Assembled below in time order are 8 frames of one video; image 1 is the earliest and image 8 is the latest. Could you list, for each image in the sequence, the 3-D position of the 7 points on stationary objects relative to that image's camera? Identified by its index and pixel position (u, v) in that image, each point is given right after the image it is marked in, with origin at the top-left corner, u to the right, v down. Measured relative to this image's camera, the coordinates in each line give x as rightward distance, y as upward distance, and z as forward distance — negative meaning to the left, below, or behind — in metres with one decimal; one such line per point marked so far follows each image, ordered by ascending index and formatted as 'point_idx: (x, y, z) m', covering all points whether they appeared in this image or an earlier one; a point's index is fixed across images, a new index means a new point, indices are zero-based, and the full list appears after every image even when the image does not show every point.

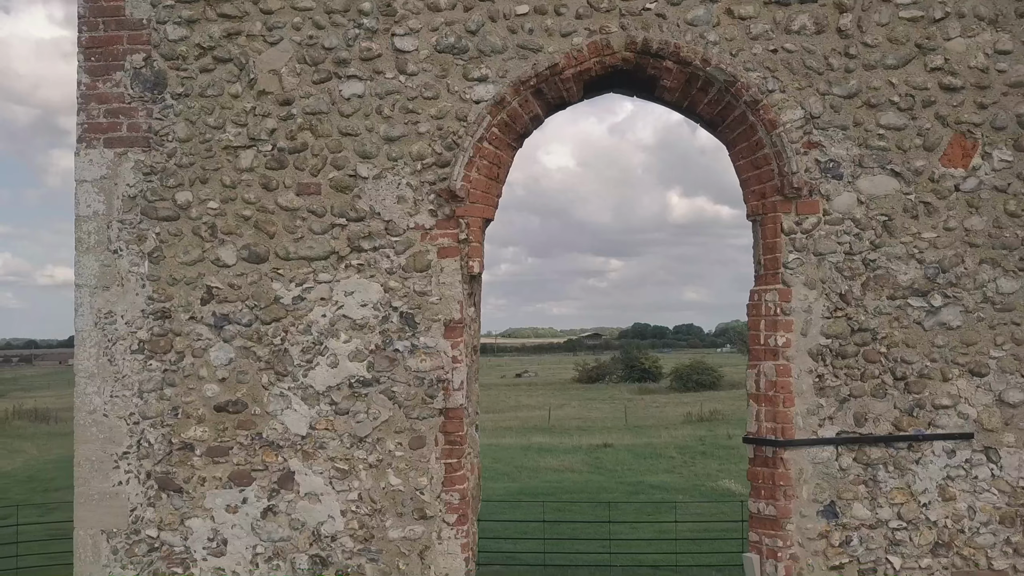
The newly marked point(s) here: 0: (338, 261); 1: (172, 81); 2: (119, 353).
0: (-0.9, +0.1, +3.2) m
1: (-1.7, +1.0, +3.2) m
2: (-2.0, -0.3, +3.2) m
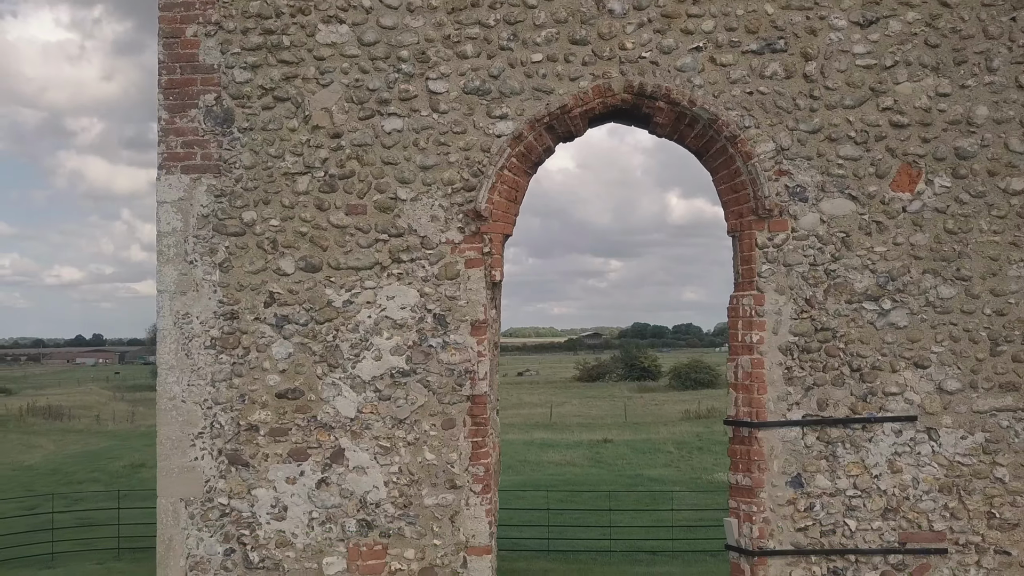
0: (-0.8, +0.1, +3.7) m
1: (-1.6, +1.0, +3.8) m
2: (-1.9, -0.4, +3.8) m
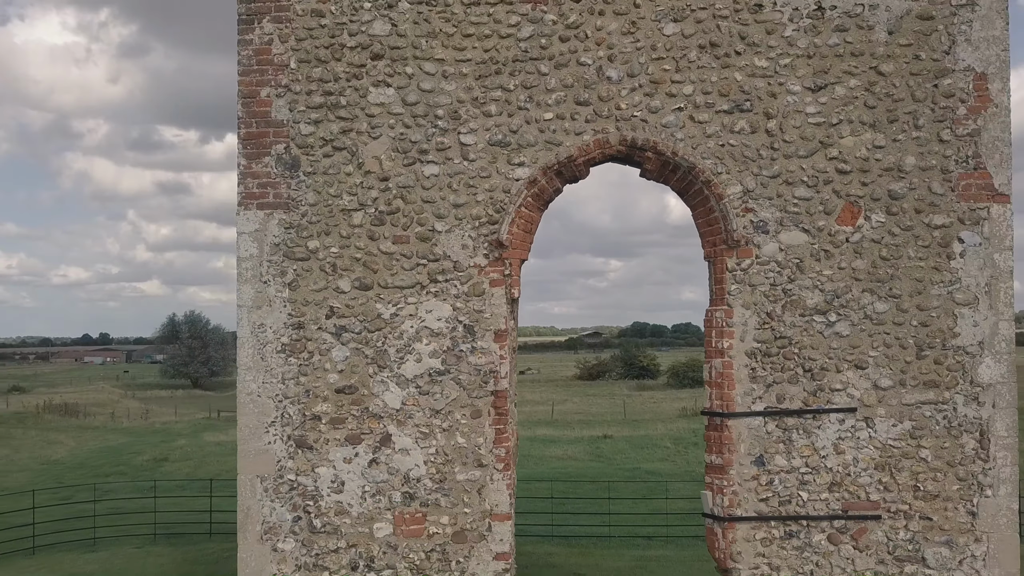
0: (-0.6, 0.0, +4.6) m
1: (-1.5, +0.9, +4.6) m
2: (-1.8, -0.5, +4.6) m
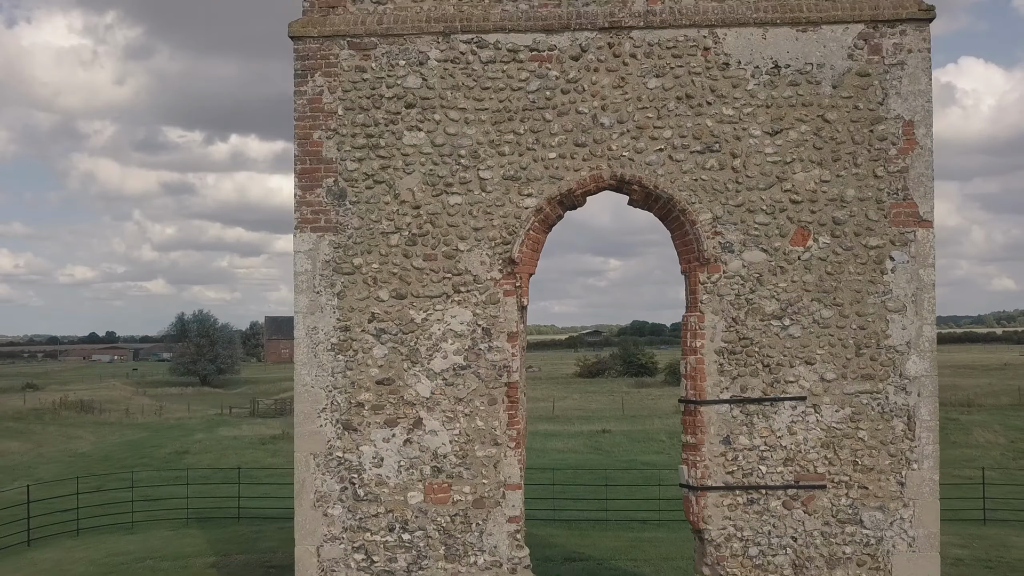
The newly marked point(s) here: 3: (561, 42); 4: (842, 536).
0: (-0.6, -0.1, +5.5) m
1: (-1.4, +0.8, +5.6) m
2: (-1.7, -0.5, +5.6) m
3: (+0.4, +2.1, +5.5) m
4: (+2.8, -2.1, +5.3) m
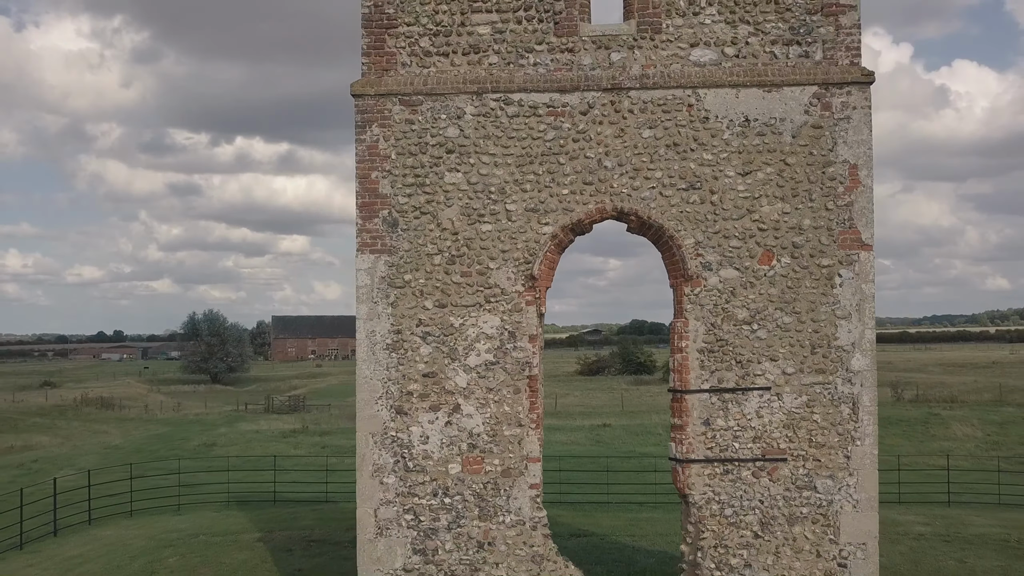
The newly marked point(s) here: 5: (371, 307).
0: (-0.3, -0.2, +6.8) m
1: (-1.2, +0.7, +6.9) m
2: (-1.5, -0.7, +6.9) m
3: (+0.6, +2.0, +6.8) m
4: (+3.0, -2.2, +6.6) m
5: (-1.5, -0.2, +6.9) m
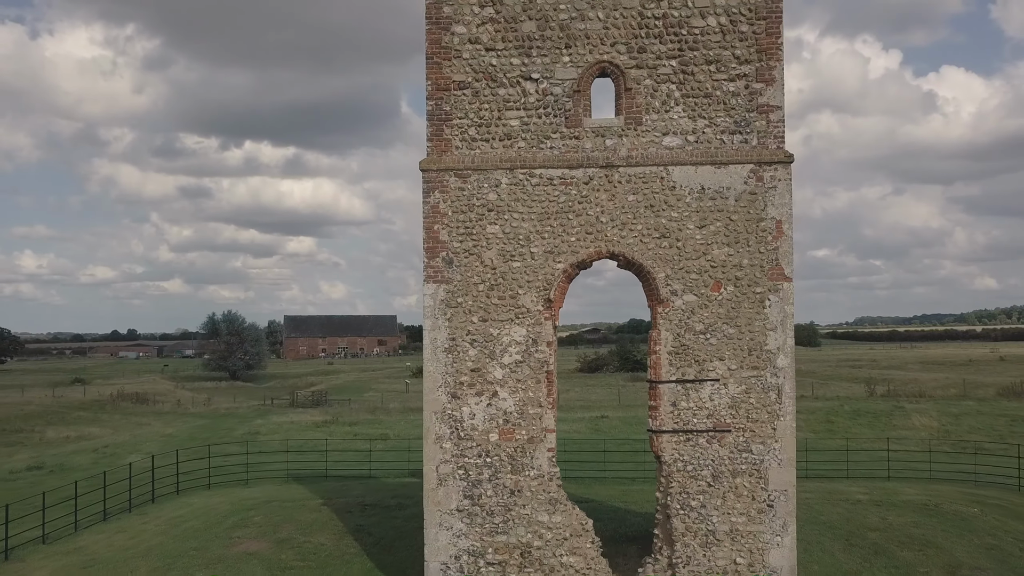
0: (0.0, -0.5, +9.5) m
1: (-0.9, +0.4, +9.5) m
2: (-1.1, -1.0, +9.5) m
3: (+1.0, +1.7, +9.5) m
4: (+3.3, -2.5, +9.3) m
5: (-1.2, -0.5, +9.5) m
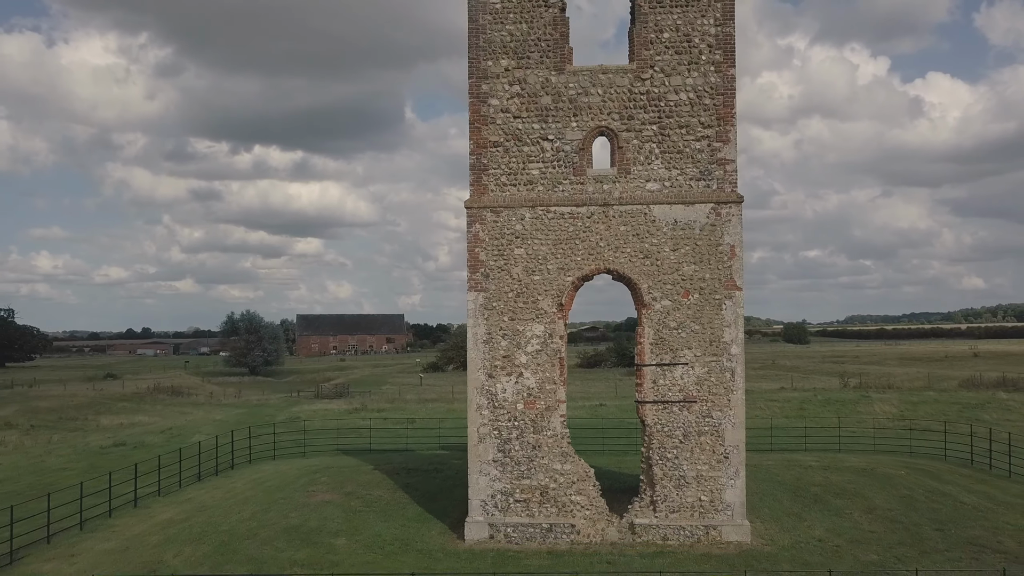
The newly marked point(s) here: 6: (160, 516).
0: (+0.4, -0.6, +12.7) m
1: (-0.4, +0.3, +12.7) m
2: (-0.7, -1.1, +12.7) m
3: (+1.4, +1.5, +12.7) m
4: (+3.8, -2.6, +12.5) m
5: (-0.8, -0.6, +12.7) m
6: (-7.6, -4.9, +13.8) m
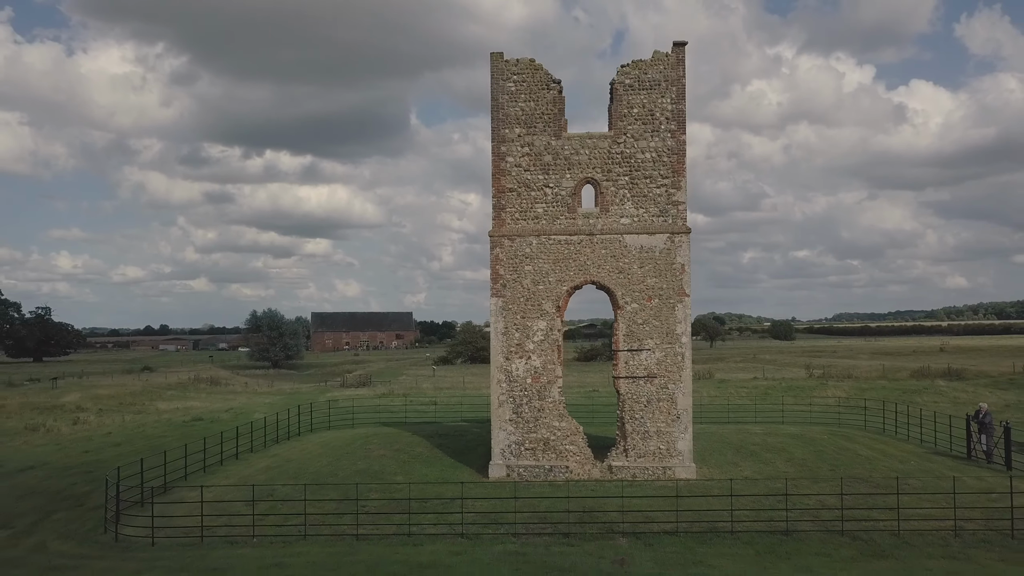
0: (+0.7, -0.8, +17.4) m
1: (-0.1, +0.1, +17.4) m
2: (-0.4, -1.3, +17.4) m
3: (+1.7, +1.4, +17.3) m
4: (+4.1, -2.8, +17.2) m
5: (-0.5, -0.8, +17.4) m
6: (-7.3, -5.1, +18.5) m
